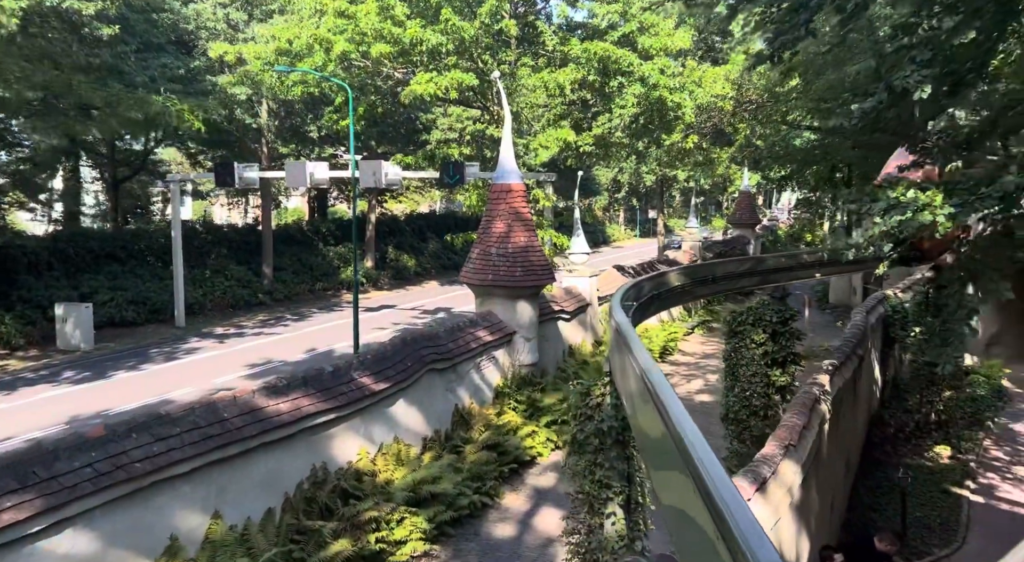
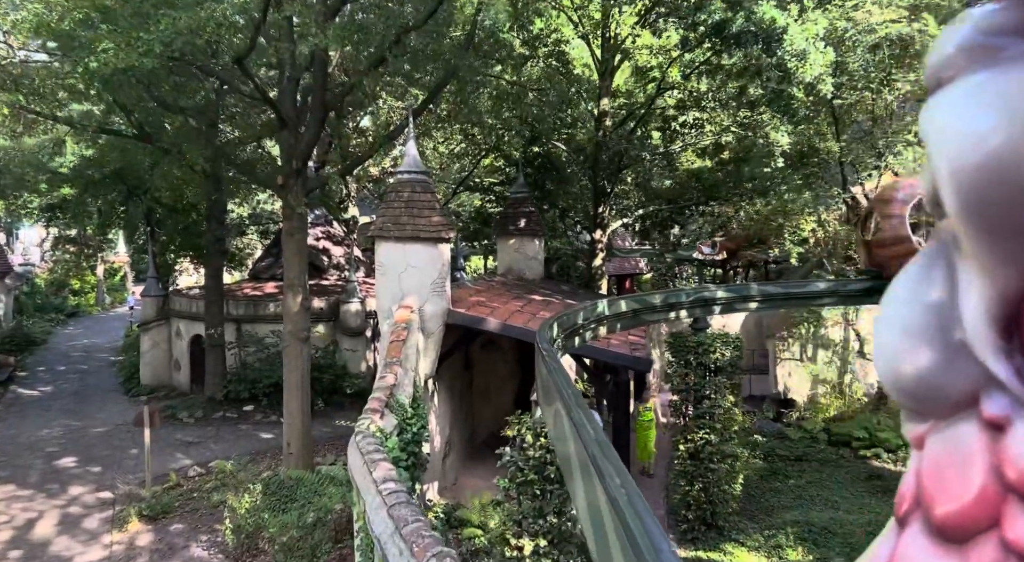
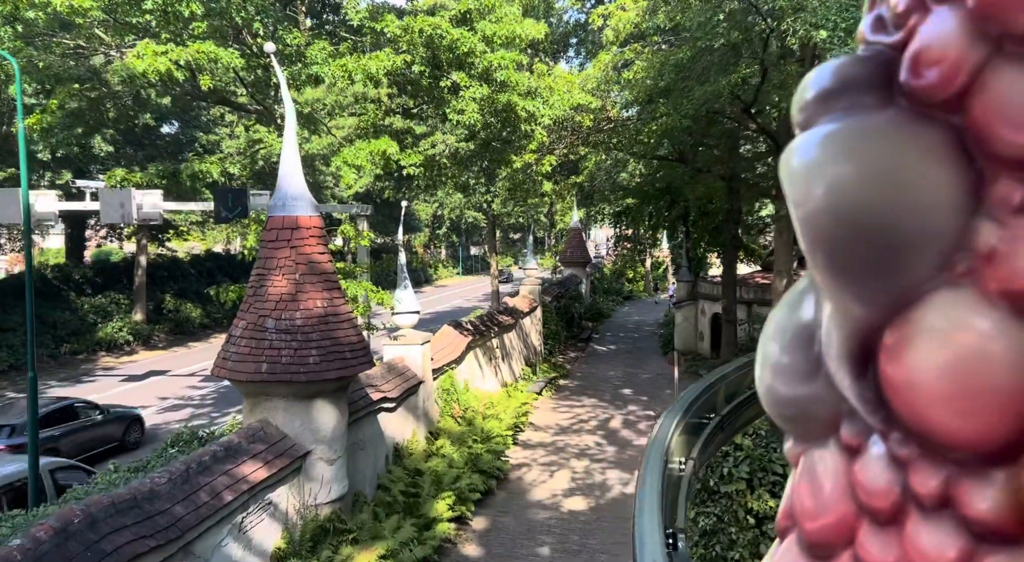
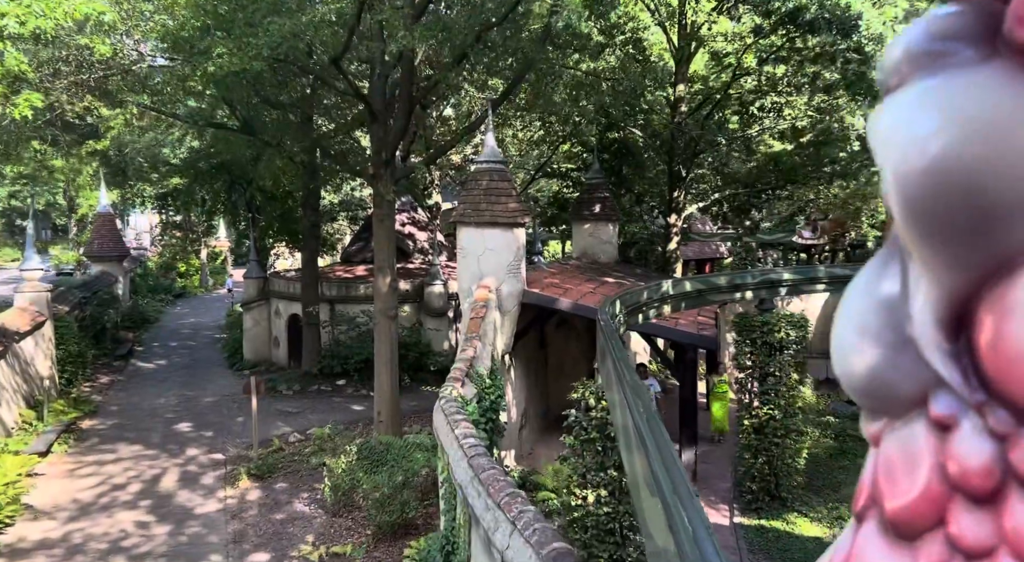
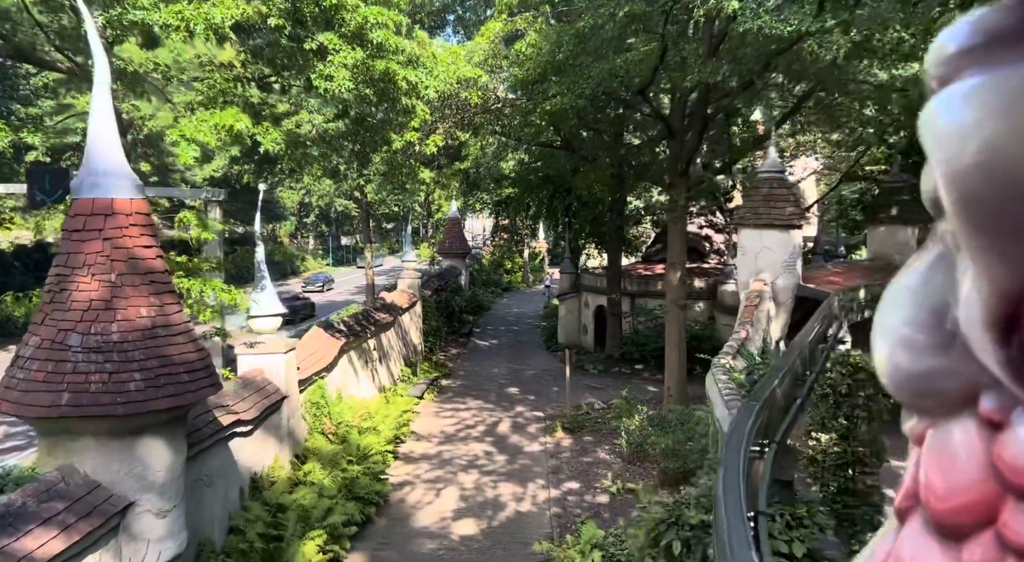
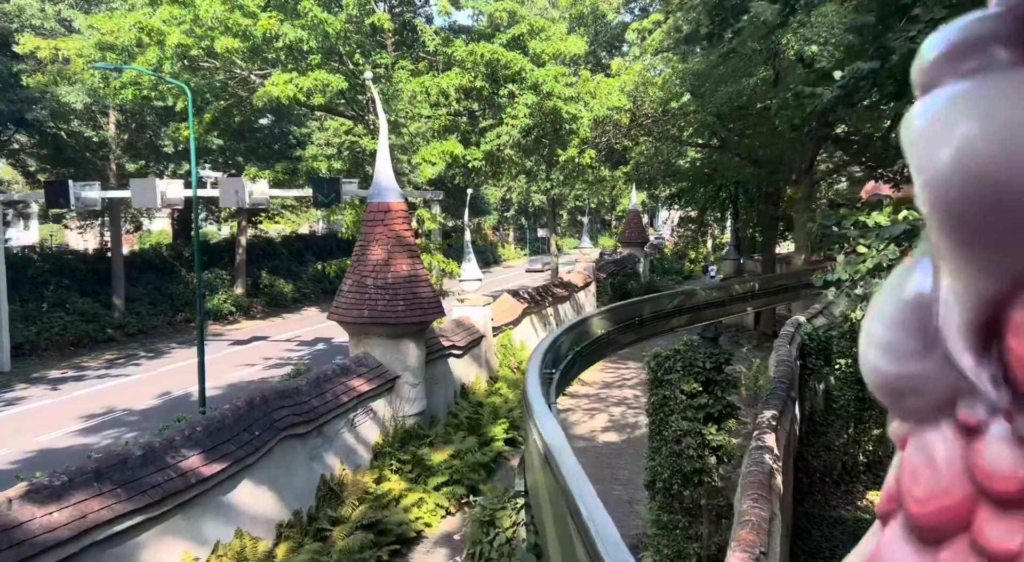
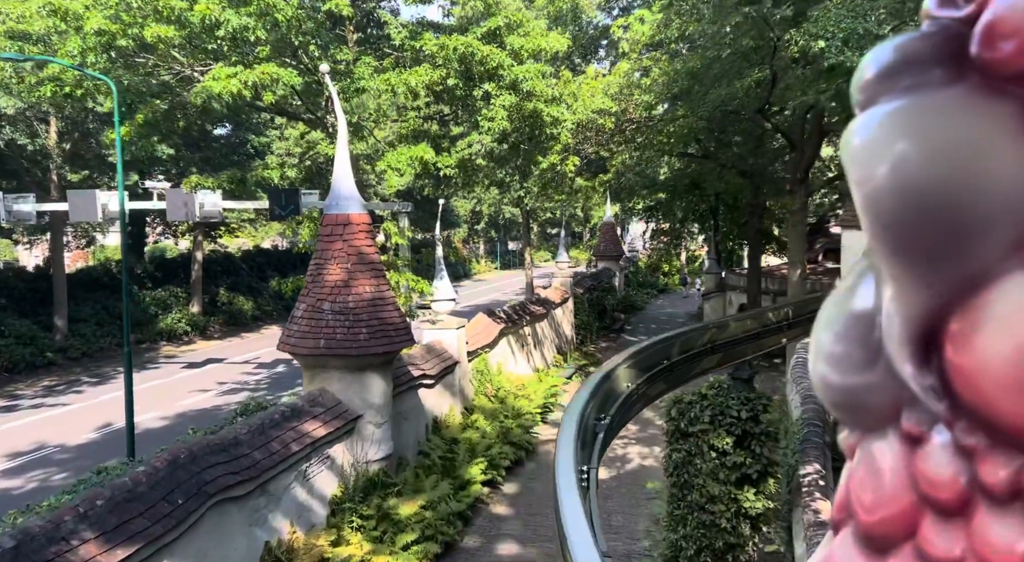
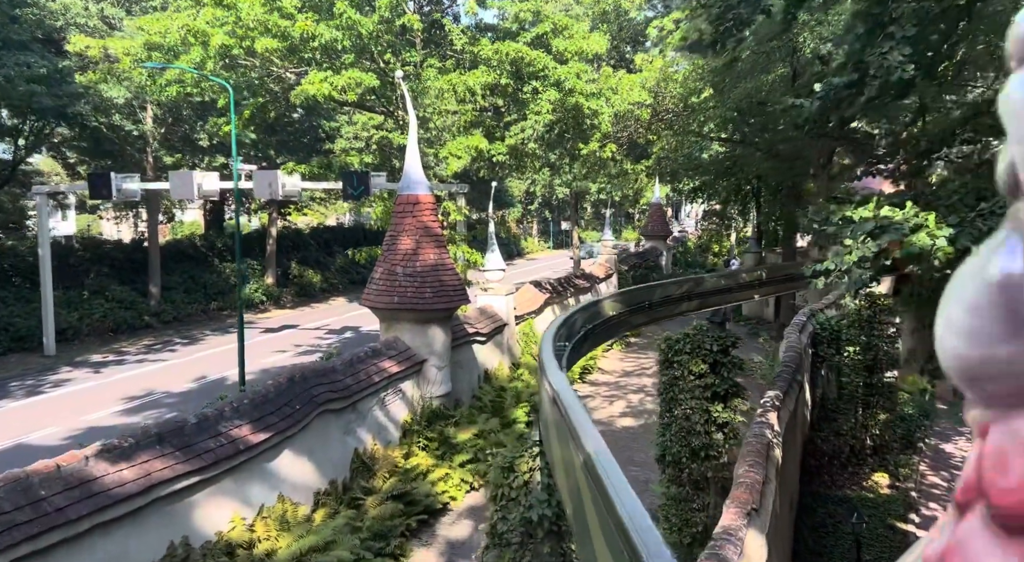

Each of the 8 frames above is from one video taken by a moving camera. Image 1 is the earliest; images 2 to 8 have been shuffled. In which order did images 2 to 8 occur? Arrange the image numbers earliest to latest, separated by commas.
8, 6, 7, 3, 5, 4, 2
